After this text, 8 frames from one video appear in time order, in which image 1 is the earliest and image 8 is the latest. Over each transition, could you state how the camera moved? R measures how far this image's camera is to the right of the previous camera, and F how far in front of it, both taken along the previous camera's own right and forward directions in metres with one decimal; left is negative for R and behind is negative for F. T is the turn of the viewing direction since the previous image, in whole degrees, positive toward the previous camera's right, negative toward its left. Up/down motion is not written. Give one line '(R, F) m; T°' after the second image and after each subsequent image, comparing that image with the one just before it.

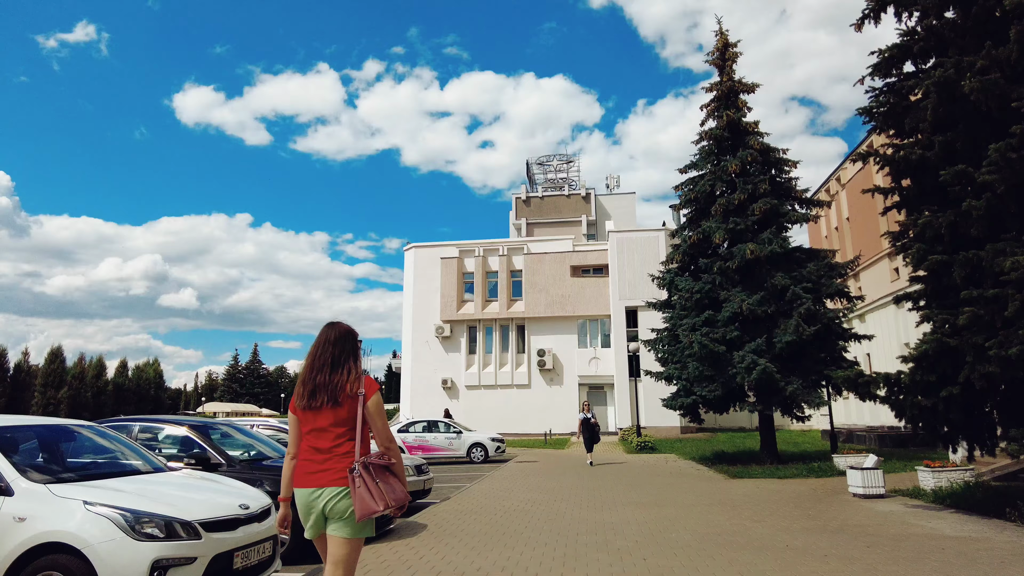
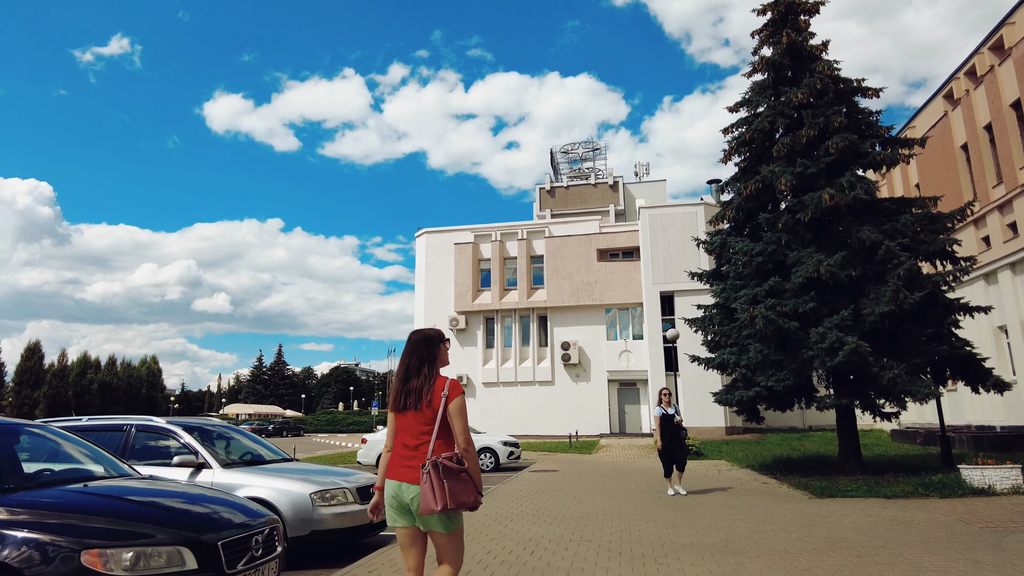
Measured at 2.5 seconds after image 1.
(+0.4, +3.4) m; -3°
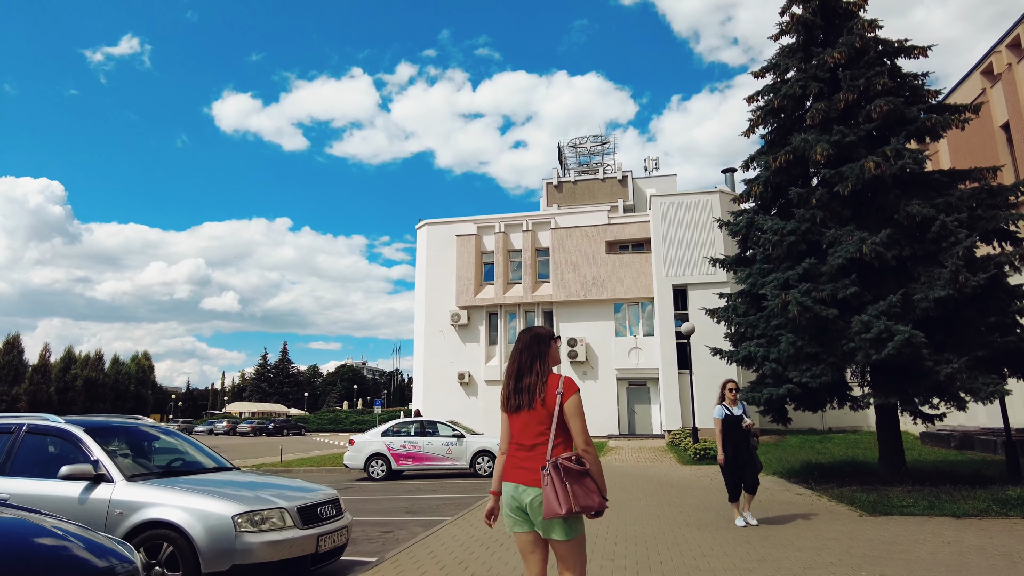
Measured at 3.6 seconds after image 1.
(+0.2, +1.5) m; -1°
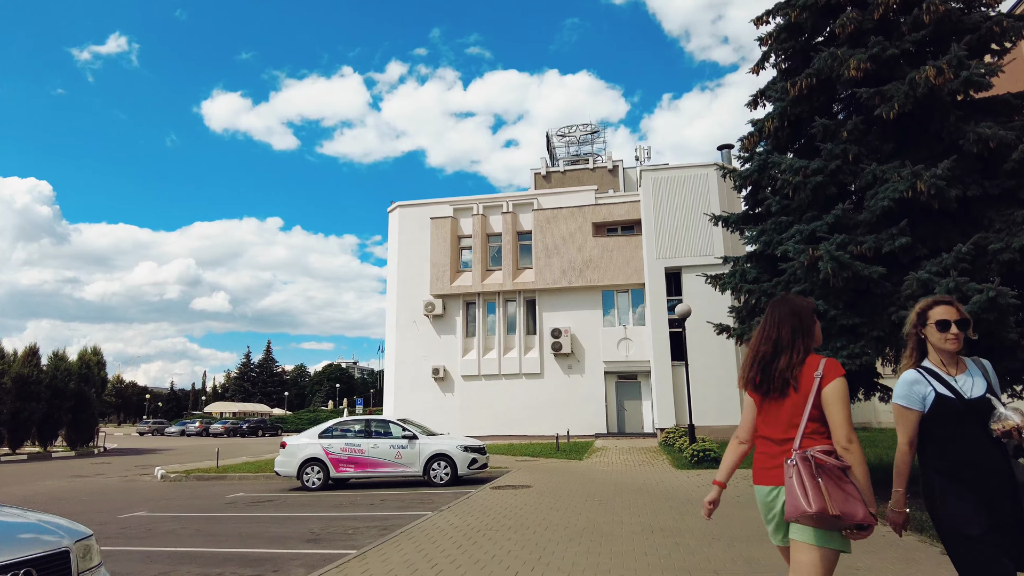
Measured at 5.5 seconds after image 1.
(+0.7, +2.6) m; +1°
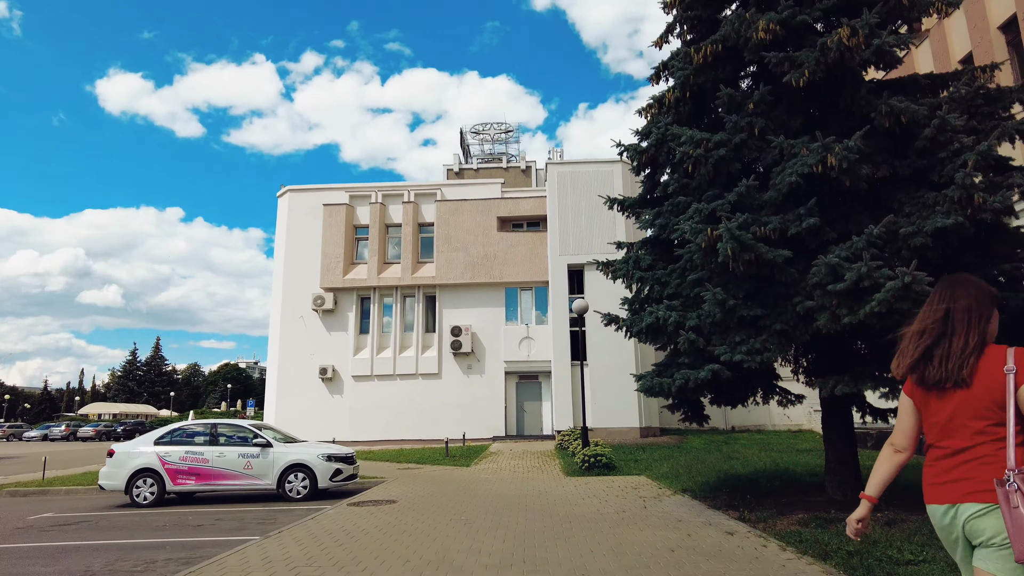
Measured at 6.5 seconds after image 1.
(+0.7, +1.4) m; +8°
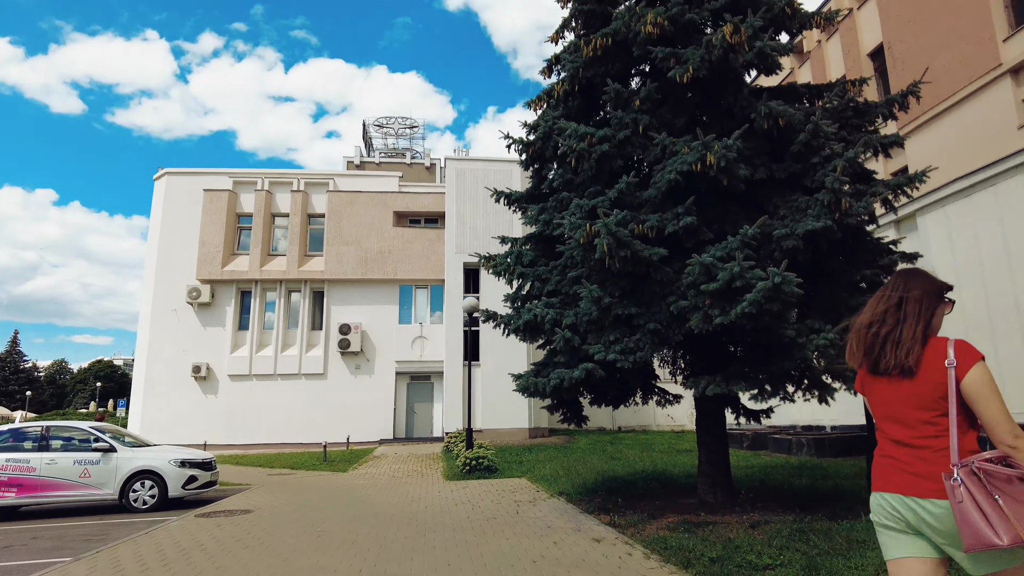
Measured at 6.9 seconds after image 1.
(+0.4, +0.5) m; +9°
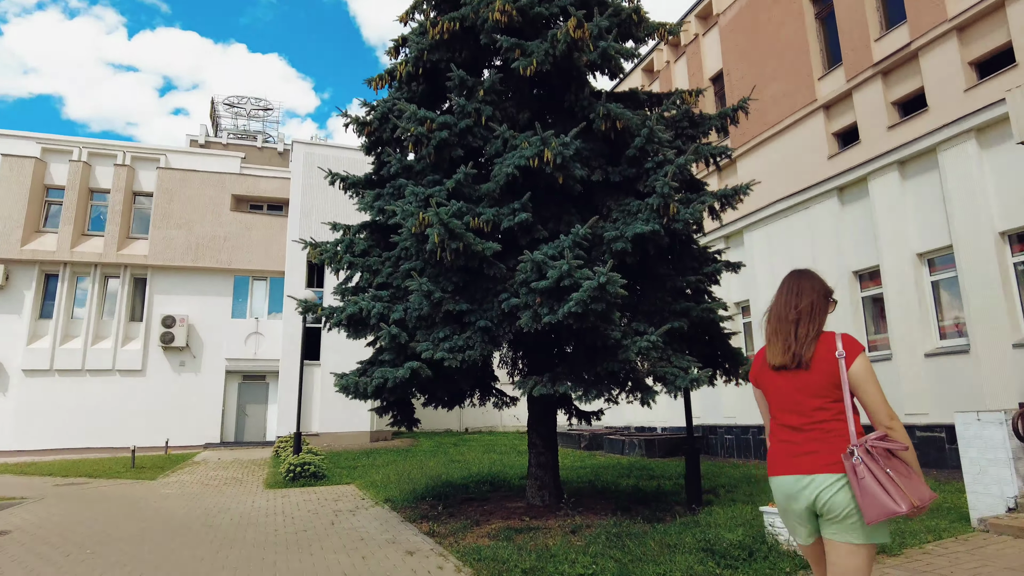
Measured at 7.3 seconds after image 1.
(+0.4, +0.4) m; +12°
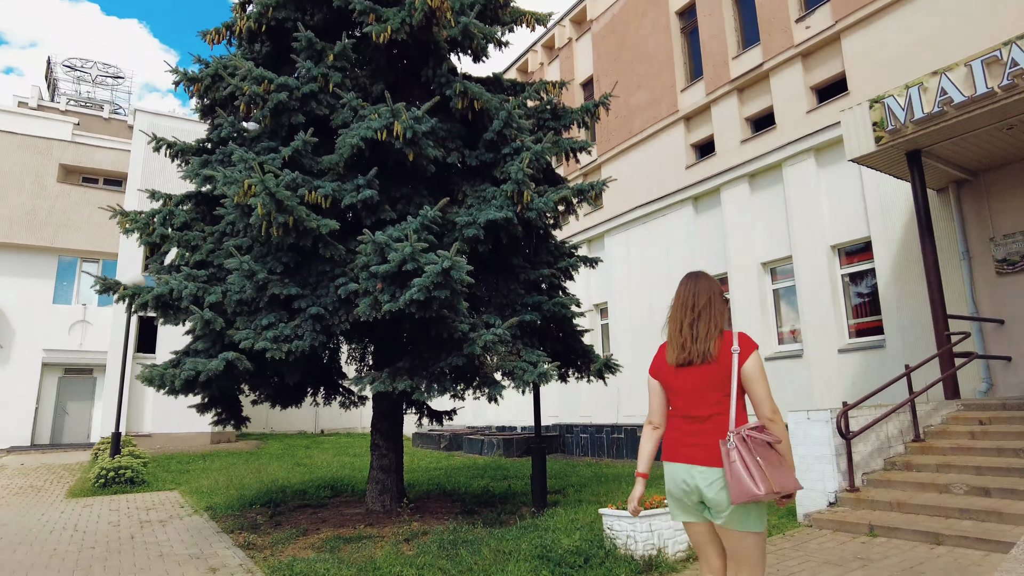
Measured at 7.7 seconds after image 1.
(+0.4, +0.4) m; +11°
